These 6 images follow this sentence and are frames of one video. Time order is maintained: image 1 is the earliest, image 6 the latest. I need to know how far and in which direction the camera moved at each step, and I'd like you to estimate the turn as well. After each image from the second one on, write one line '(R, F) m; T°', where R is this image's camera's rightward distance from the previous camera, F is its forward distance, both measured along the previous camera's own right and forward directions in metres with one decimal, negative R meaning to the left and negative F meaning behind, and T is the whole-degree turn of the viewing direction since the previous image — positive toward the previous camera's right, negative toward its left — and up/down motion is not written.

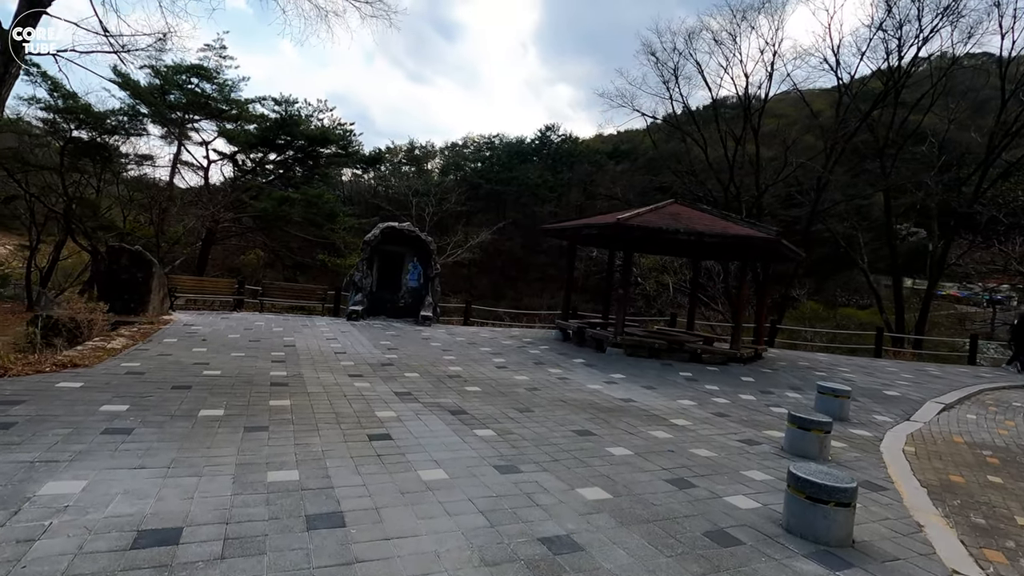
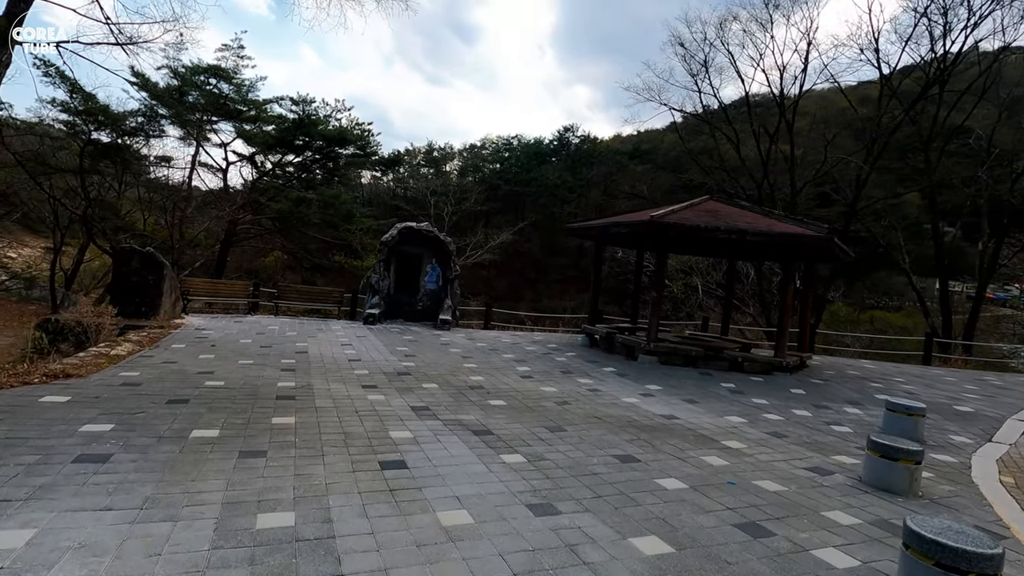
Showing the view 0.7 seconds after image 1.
(-0.1, +0.6) m; -2°
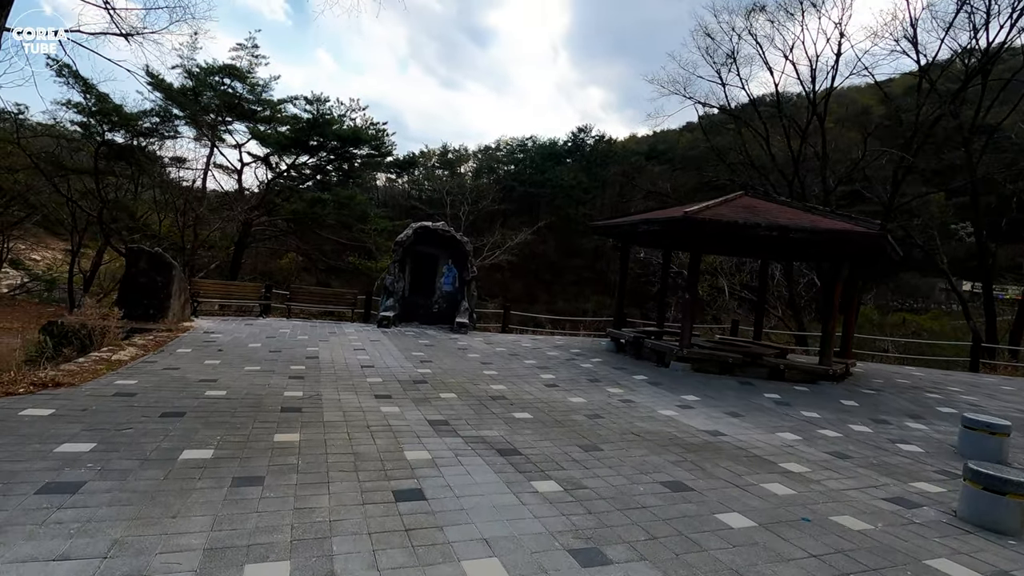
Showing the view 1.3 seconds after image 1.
(-0.1, +0.5) m; -1°
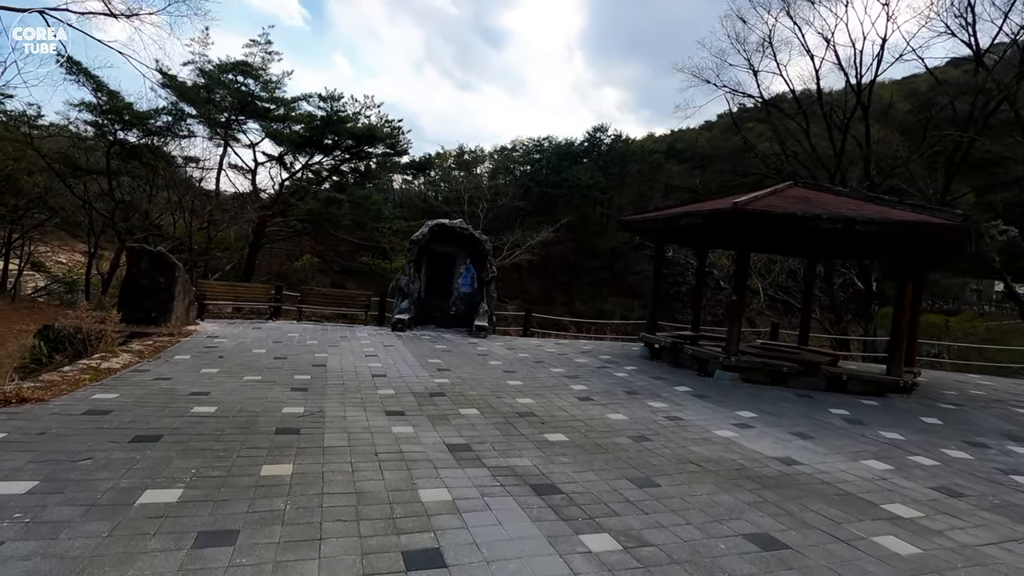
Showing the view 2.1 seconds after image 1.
(-0.1, +0.8) m; -2°
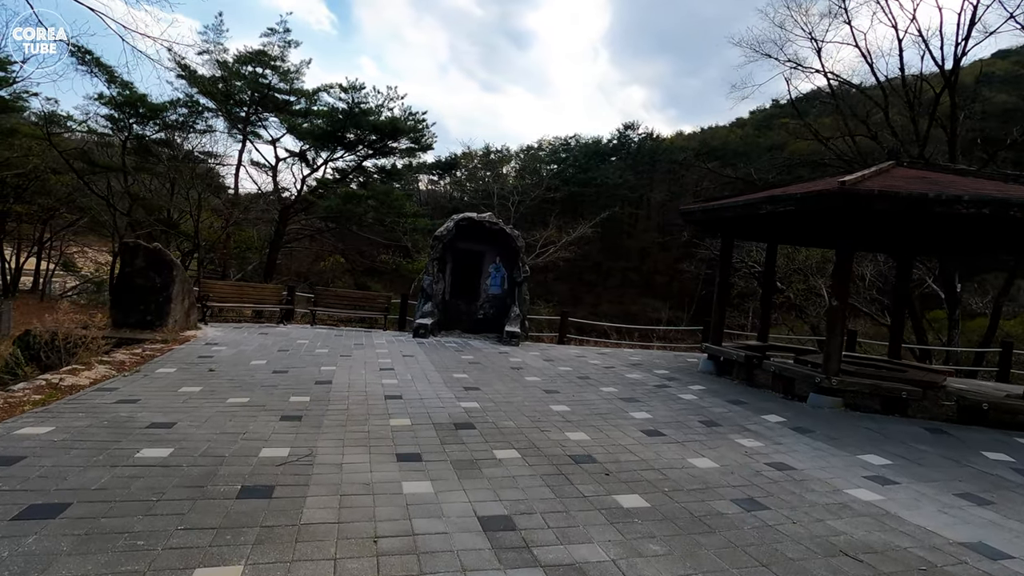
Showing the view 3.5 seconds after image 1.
(-0.2, +1.3) m; -3°
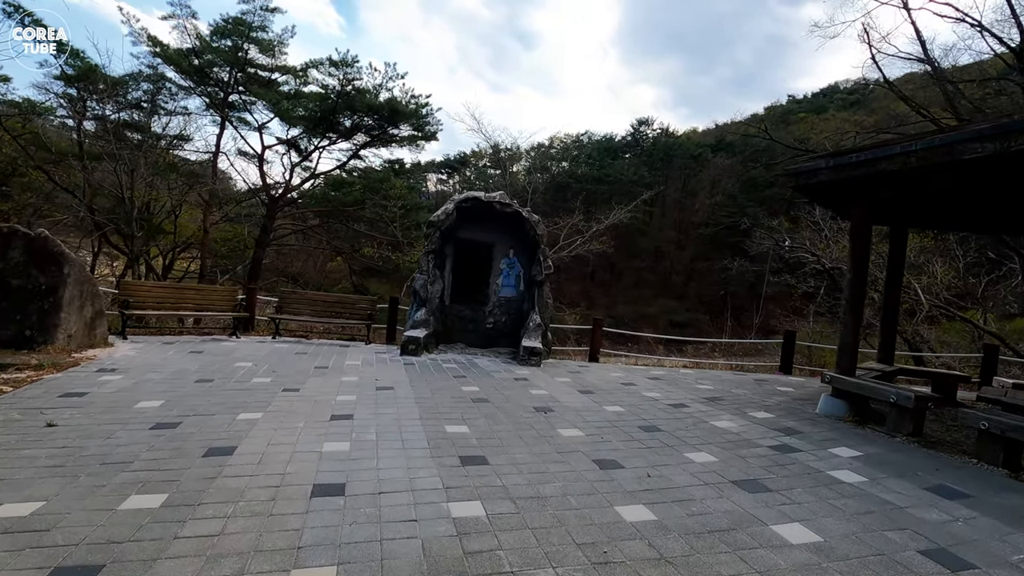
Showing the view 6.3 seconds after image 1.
(-0.1, +2.5) m; -1°
